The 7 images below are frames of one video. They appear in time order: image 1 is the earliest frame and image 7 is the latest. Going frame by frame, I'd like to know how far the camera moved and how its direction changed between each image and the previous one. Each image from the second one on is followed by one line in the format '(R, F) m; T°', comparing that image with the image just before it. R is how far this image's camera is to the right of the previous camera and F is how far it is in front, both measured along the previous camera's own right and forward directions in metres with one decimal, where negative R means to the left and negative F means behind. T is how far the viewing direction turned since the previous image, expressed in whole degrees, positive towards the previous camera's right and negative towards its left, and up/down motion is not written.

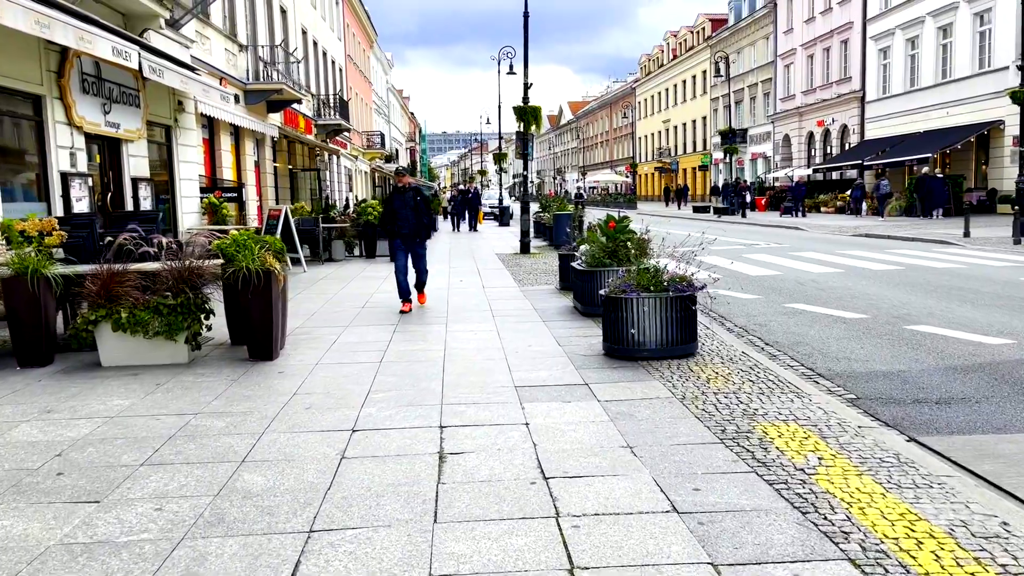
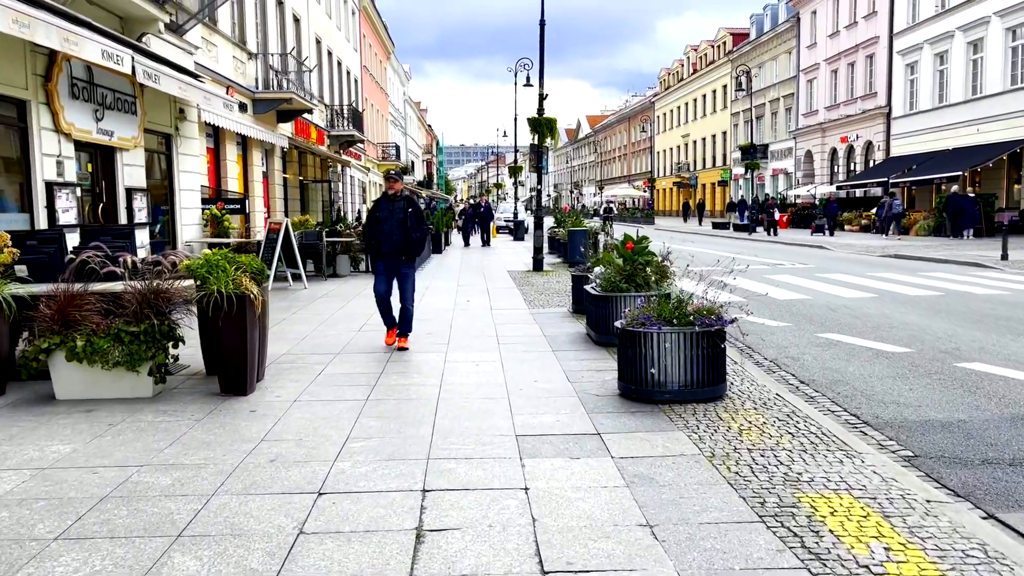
(+0.1, +0.8) m; -1°
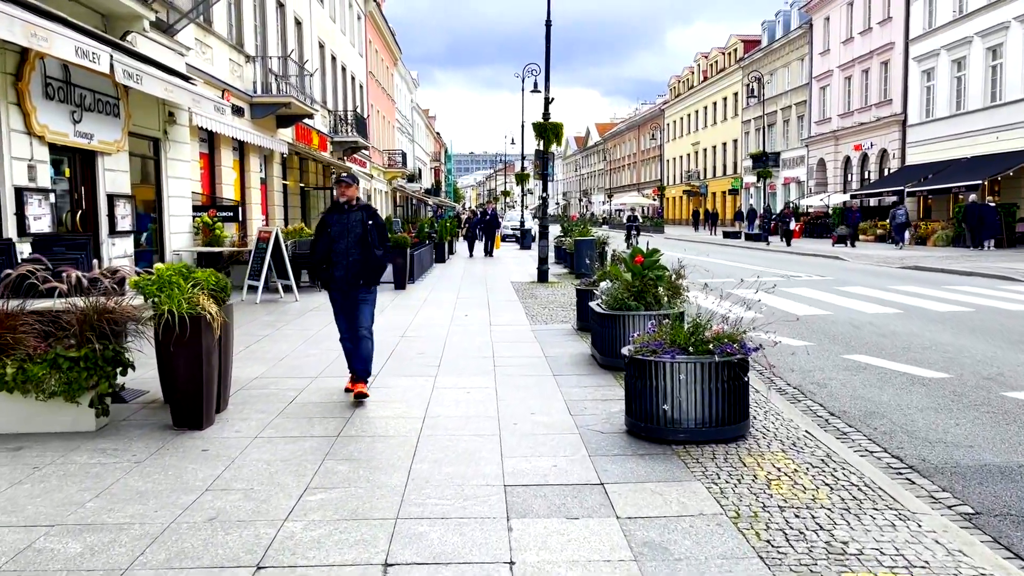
(+0.1, +0.8) m; -1°
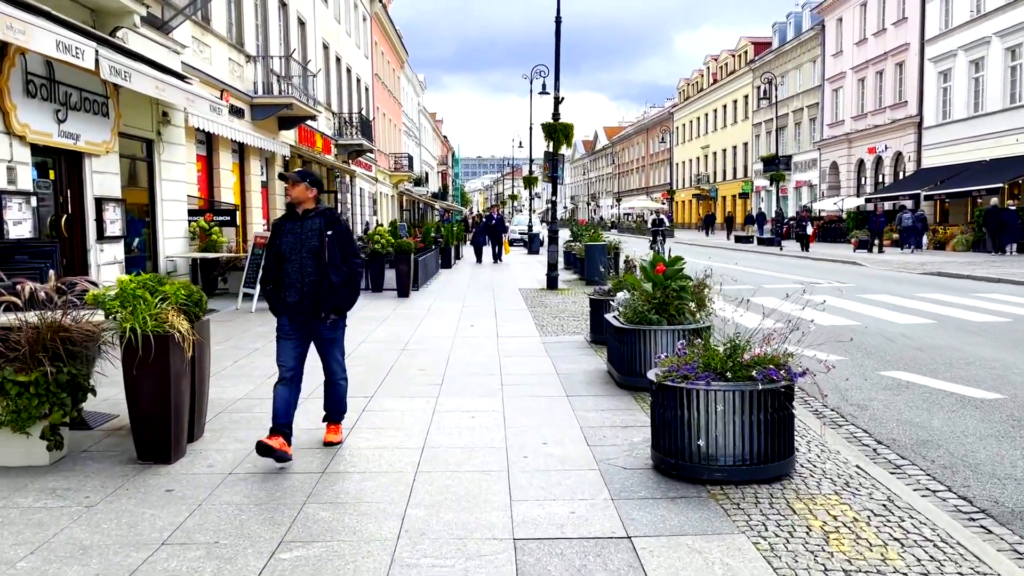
(0.0, +0.7) m; -1°
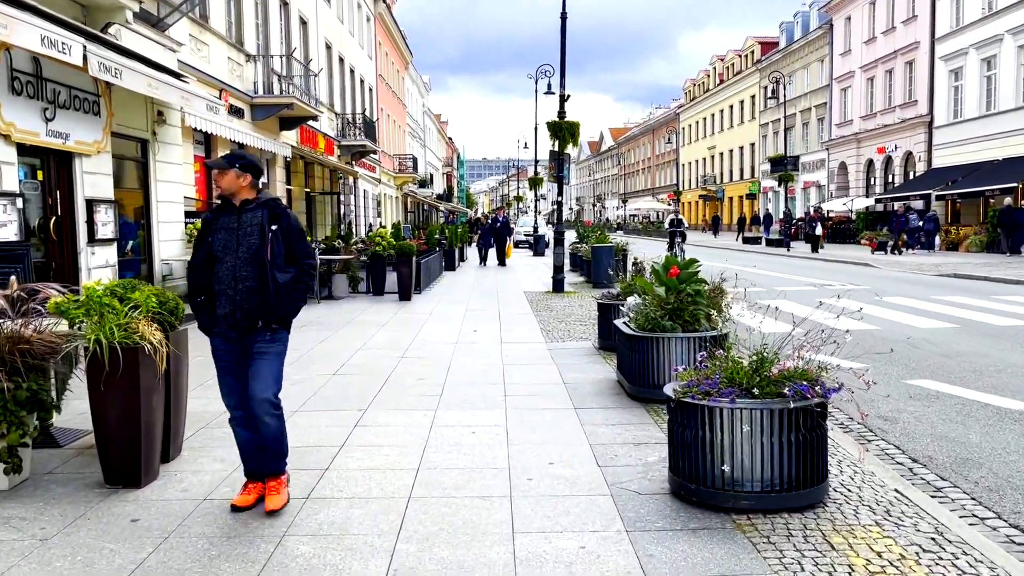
(0.0, +0.4) m; 0°
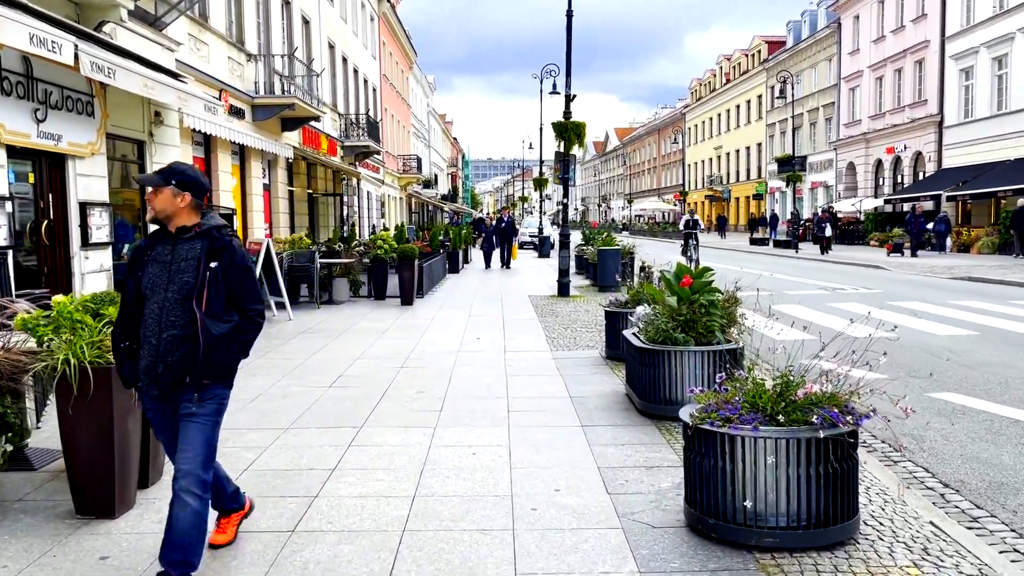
(0.0, +0.3) m; 0°
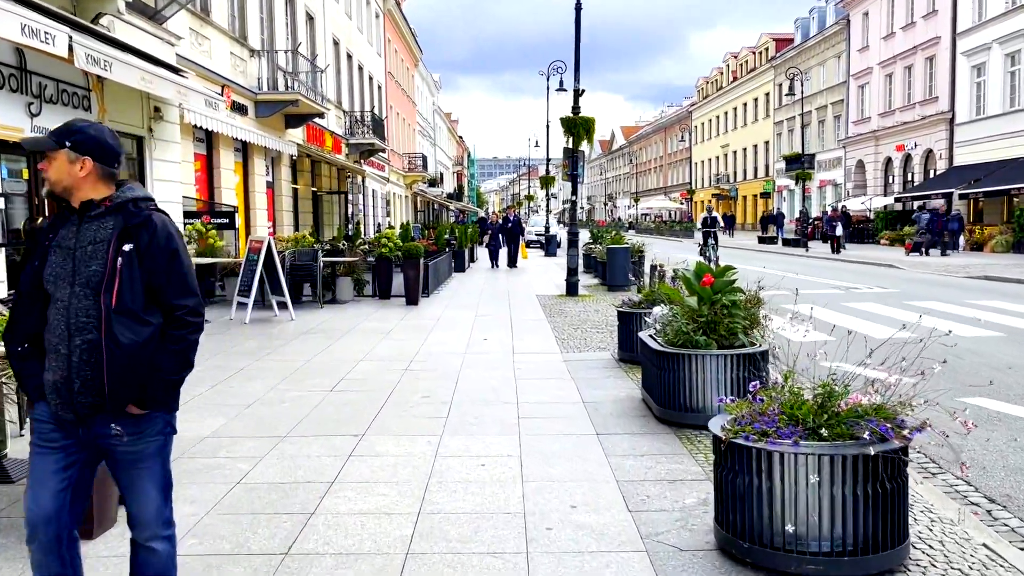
(0.0, +0.3) m; 0°
